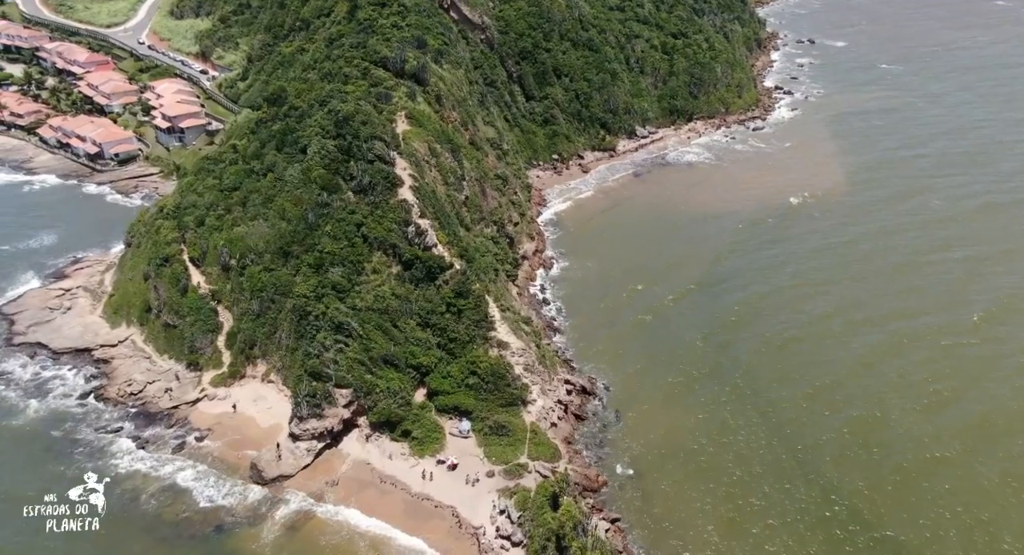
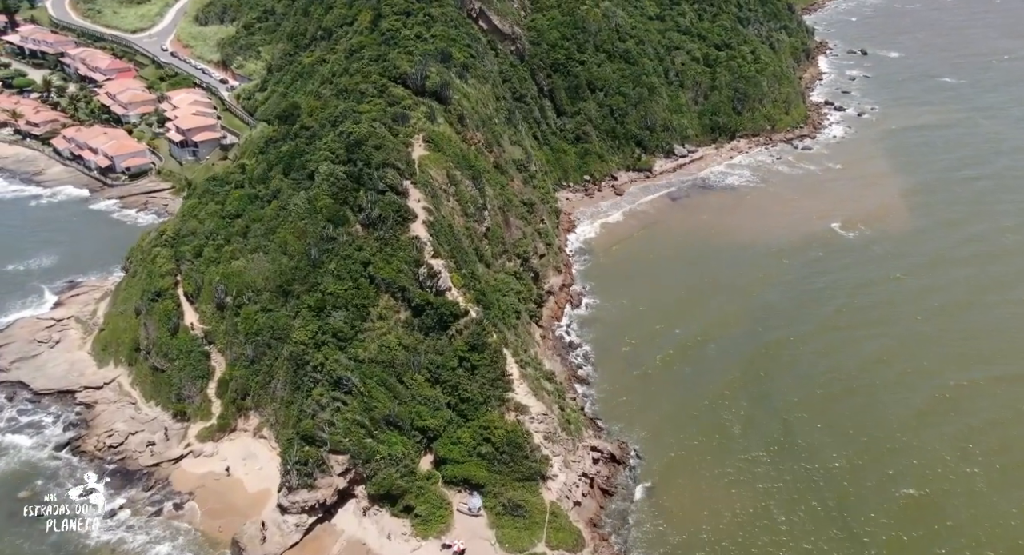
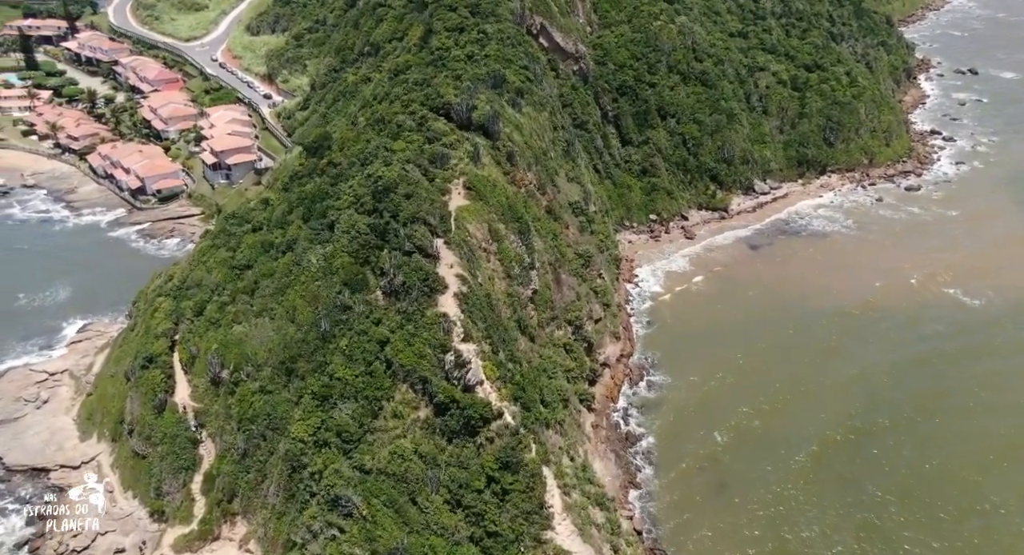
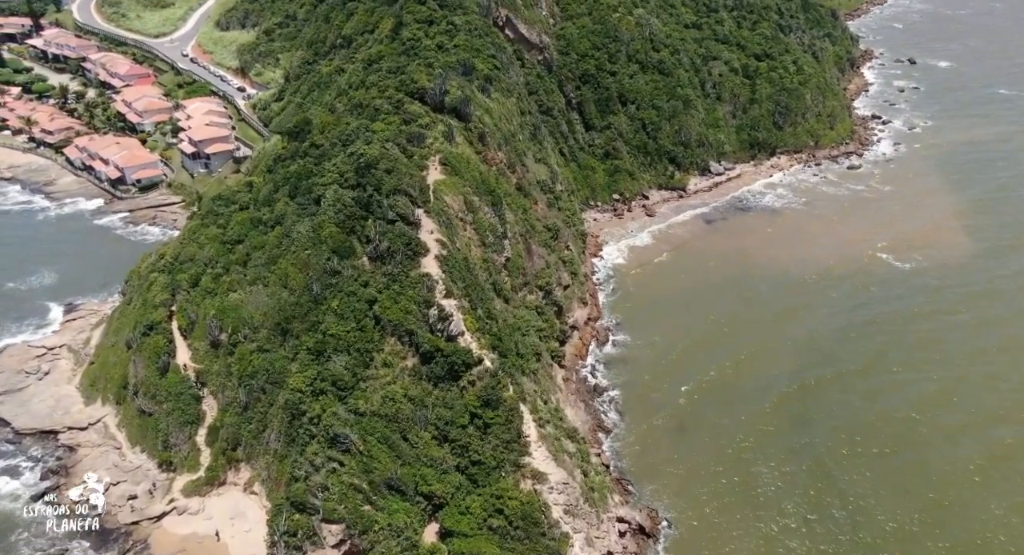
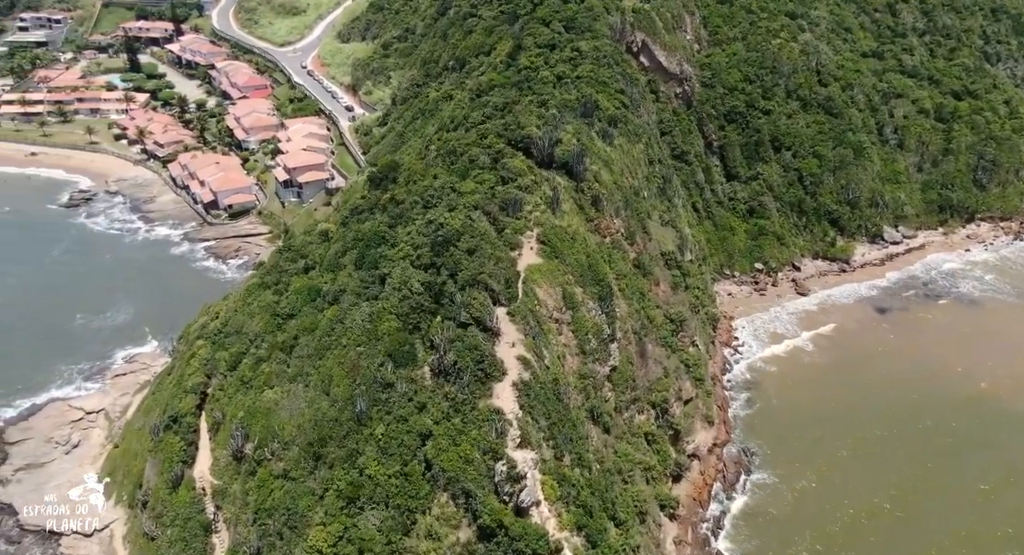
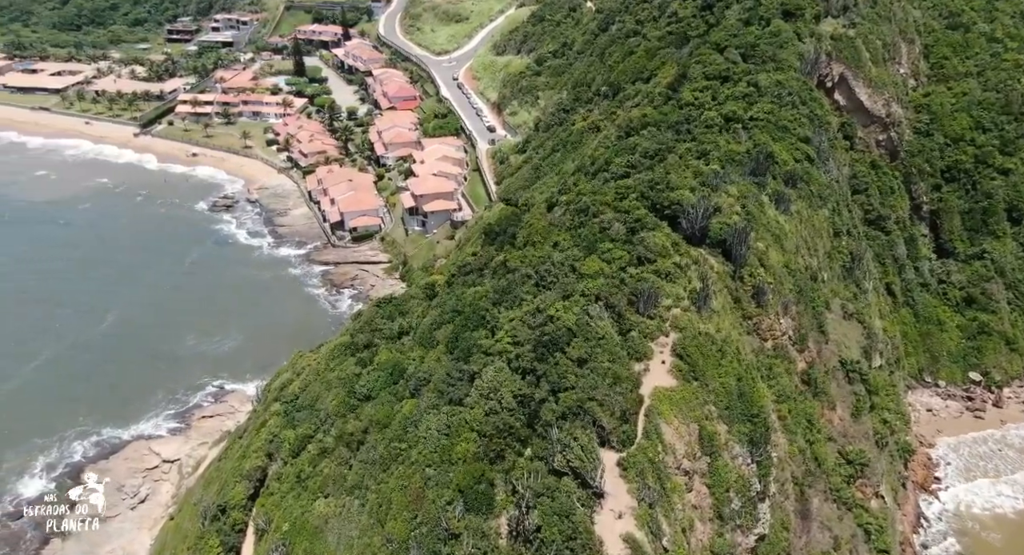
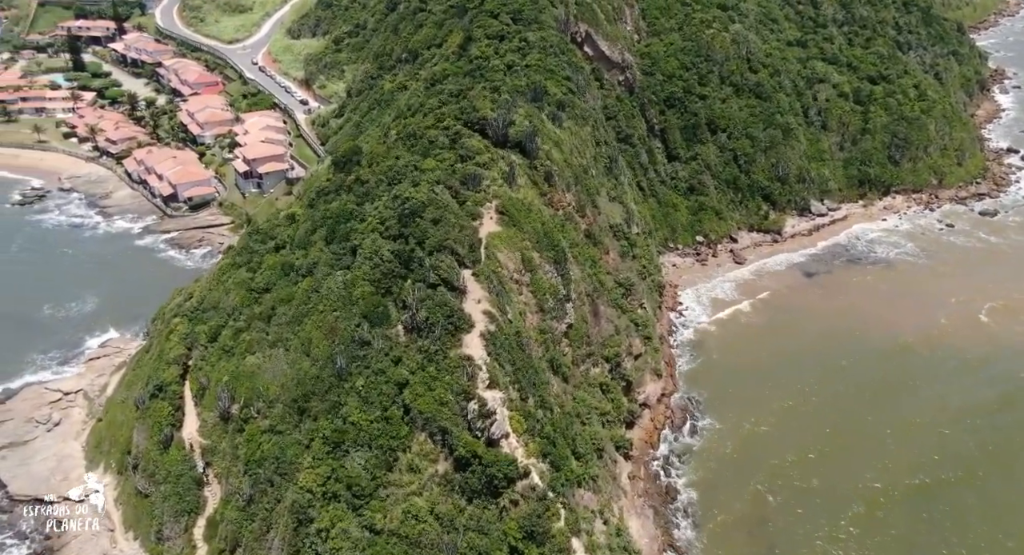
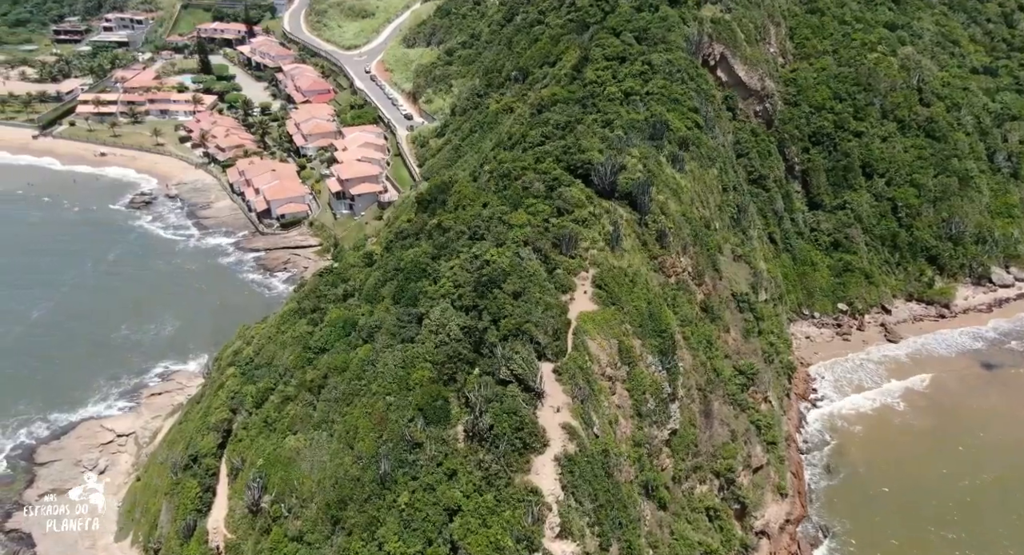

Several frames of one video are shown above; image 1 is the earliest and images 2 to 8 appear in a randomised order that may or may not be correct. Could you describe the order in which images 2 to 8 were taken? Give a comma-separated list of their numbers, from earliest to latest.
2, 4, 3, 7, 5, 8, 6
